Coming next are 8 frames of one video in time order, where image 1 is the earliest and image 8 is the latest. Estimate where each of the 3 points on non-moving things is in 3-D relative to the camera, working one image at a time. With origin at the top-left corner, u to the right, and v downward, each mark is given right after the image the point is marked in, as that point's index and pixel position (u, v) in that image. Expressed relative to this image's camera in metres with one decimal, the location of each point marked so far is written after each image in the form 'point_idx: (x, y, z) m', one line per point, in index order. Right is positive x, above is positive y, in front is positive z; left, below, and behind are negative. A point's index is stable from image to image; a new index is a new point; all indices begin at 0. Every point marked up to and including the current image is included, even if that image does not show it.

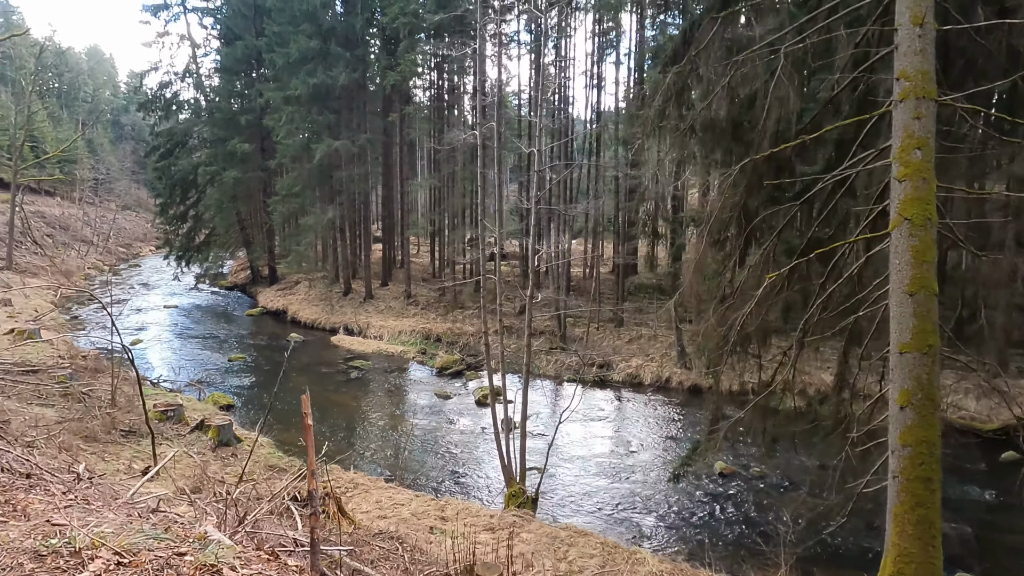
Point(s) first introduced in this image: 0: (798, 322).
0: (+2.7, -0.3, +6.3) m
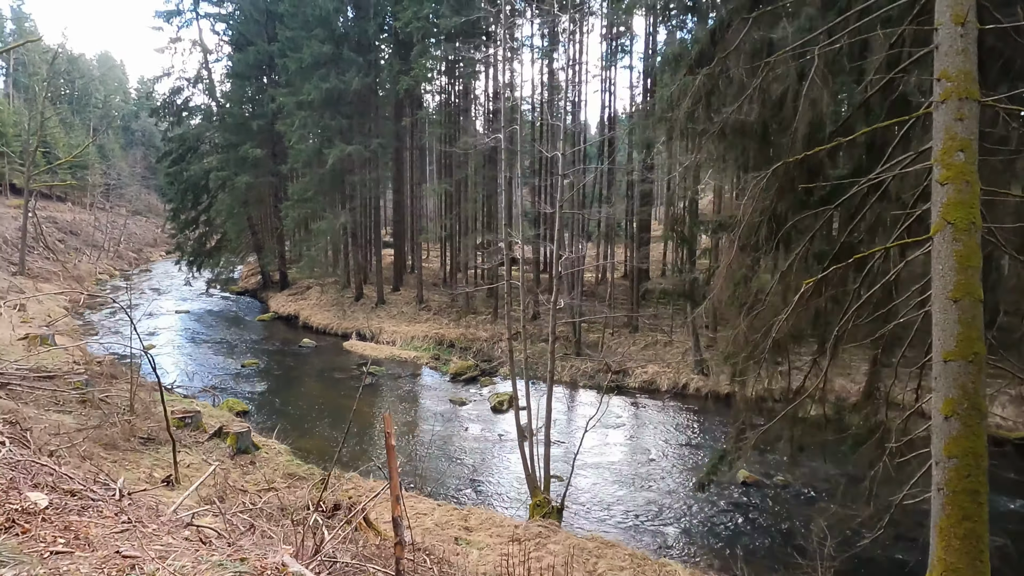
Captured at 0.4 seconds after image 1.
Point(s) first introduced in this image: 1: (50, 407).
0: (+2.9, -0.4, +6.1) m
1: (-5.3, -1.4, +7.6) m
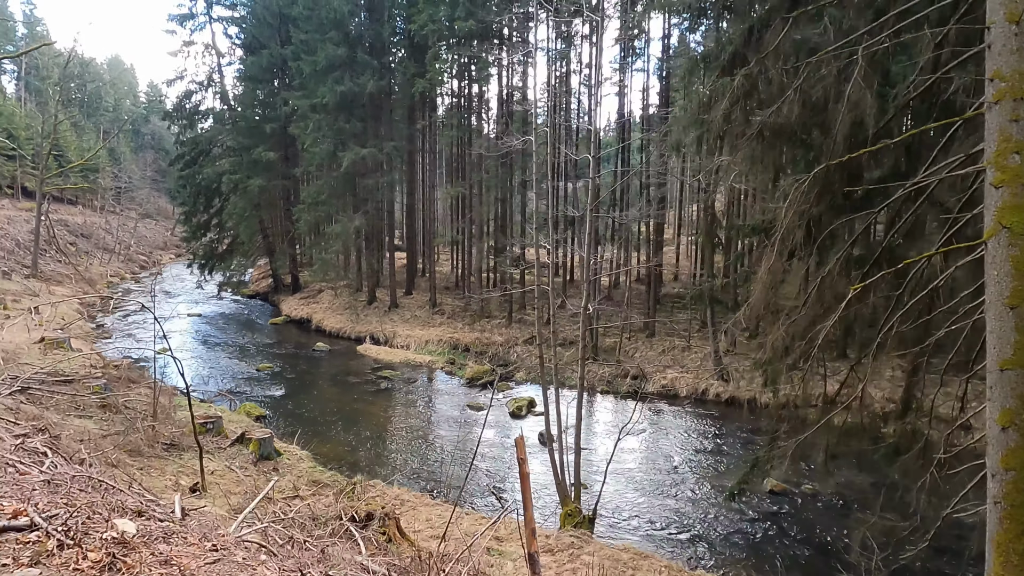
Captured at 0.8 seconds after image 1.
0: (+3.2, -0.4, +6.0) m
1: (-5.0, -1.4, +7.5) m
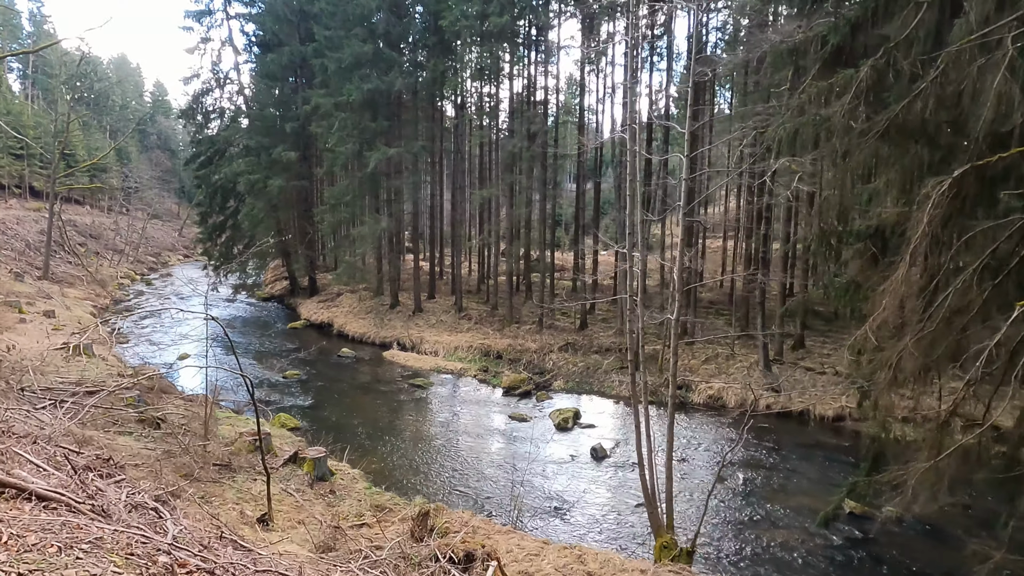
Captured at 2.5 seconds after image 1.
0: (+4.0, -0.5, +5.5) m
1: (-4.2, -1.5, +7.0) m
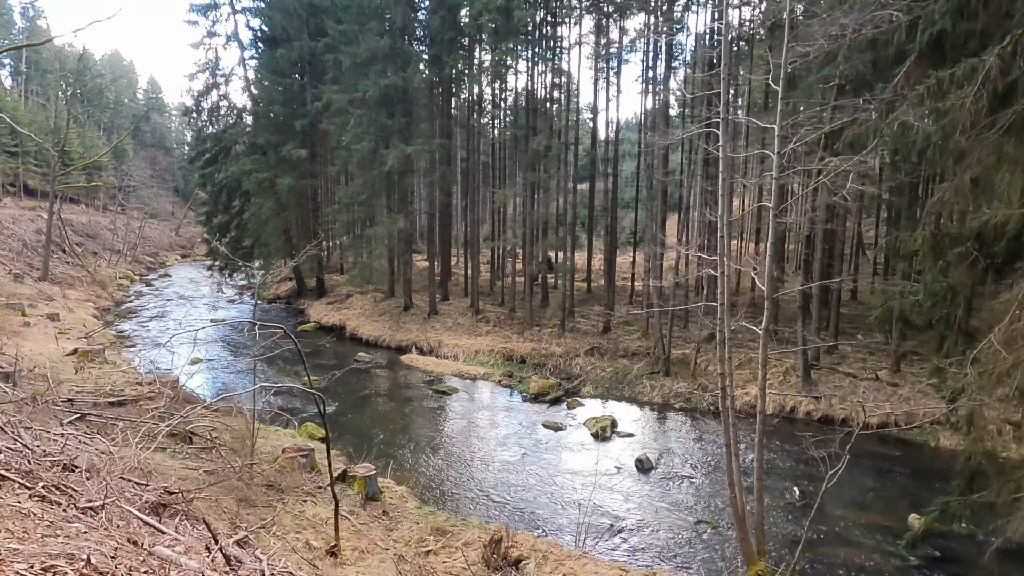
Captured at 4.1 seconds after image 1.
0: (+4.6, -0.6, +5.1) m
1: (-3.6, -1.5, +6.5) m
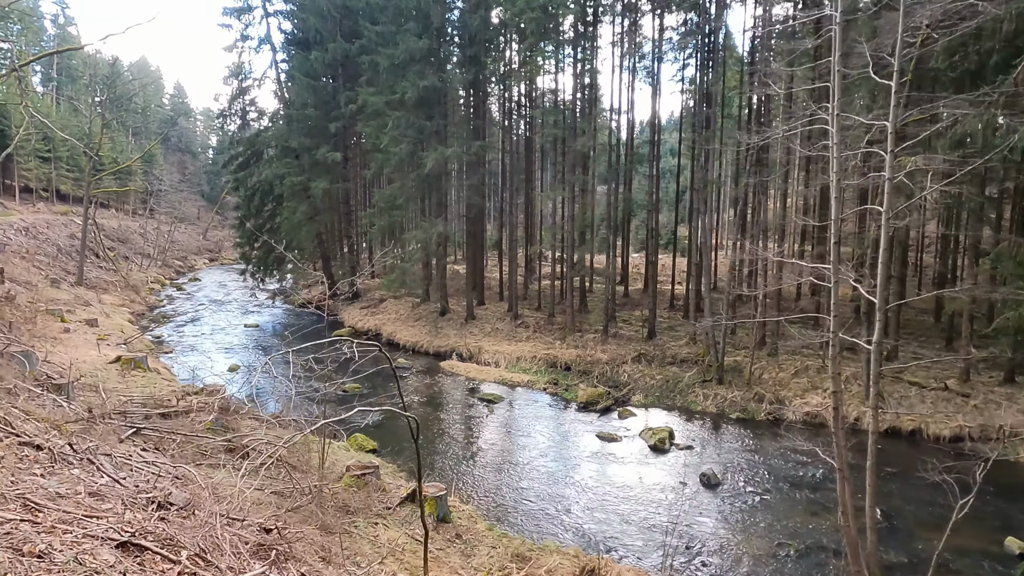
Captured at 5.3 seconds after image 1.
0: (+5.3, -0.7, +4.6) m
1: (-2.8, -1.6, +6.2) m
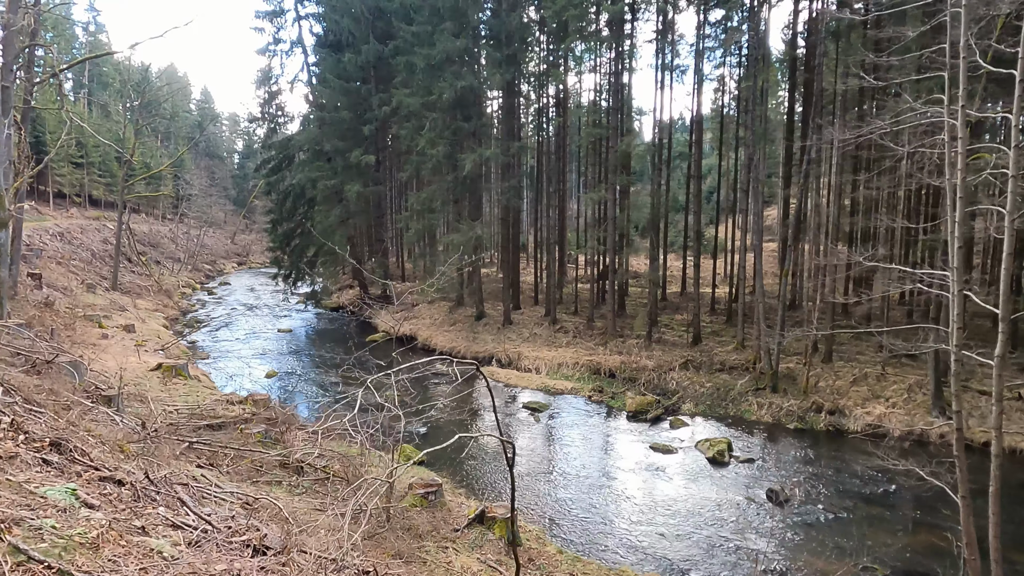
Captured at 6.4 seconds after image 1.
0: (+5.9, -0.7, +4.0) m
1: (-2.2, -1.7, +5.9) m
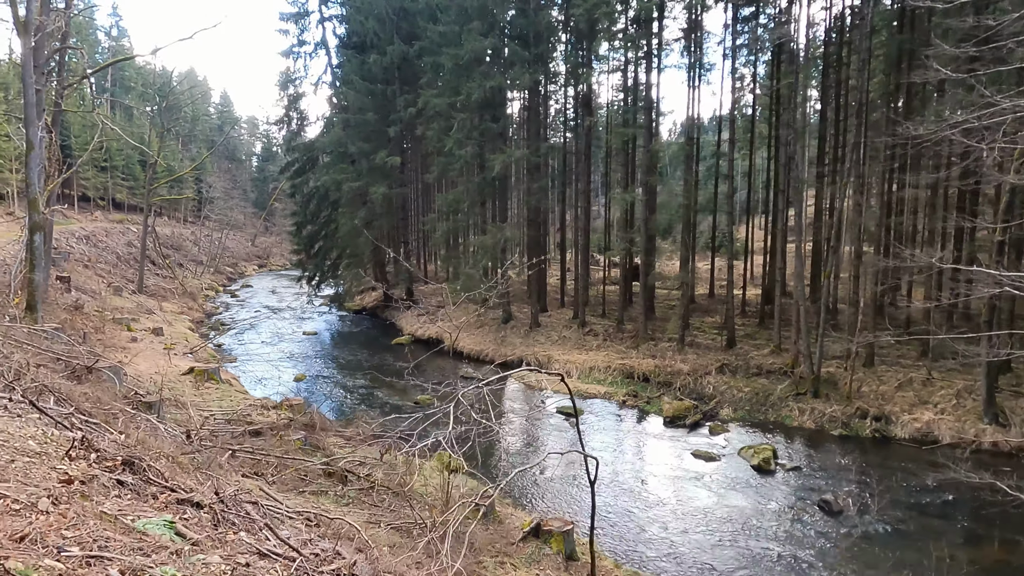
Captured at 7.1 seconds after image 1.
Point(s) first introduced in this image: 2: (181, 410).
0: (+6.4, -0.7, +3.7) m
1: (-1.7, -1.7, +5.7) m
2: (-3.9, -1.4, +7.7) m
